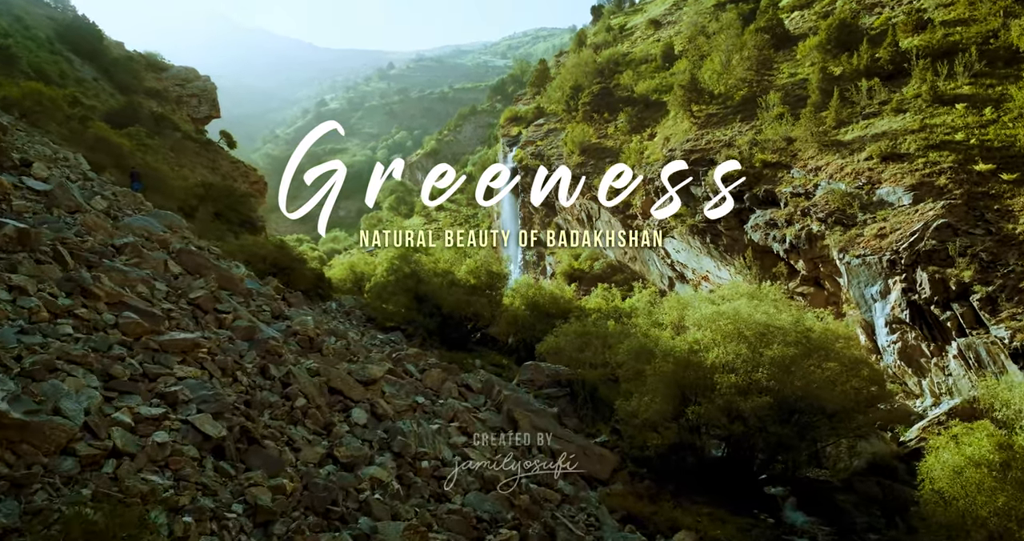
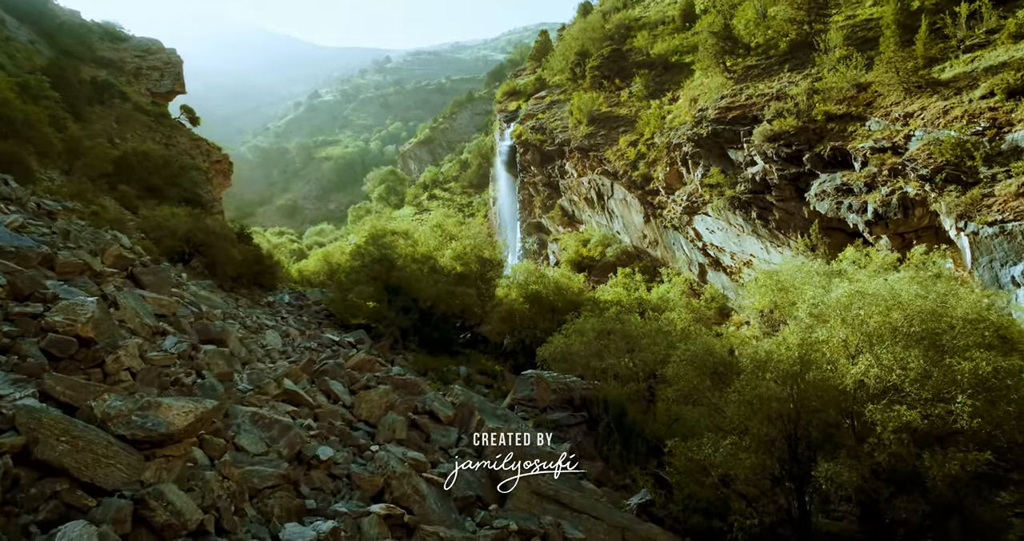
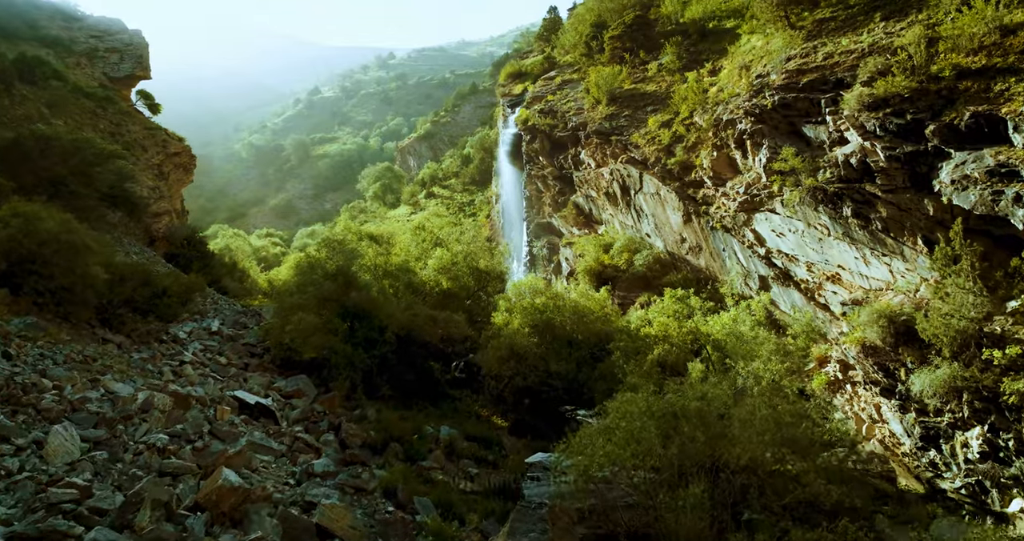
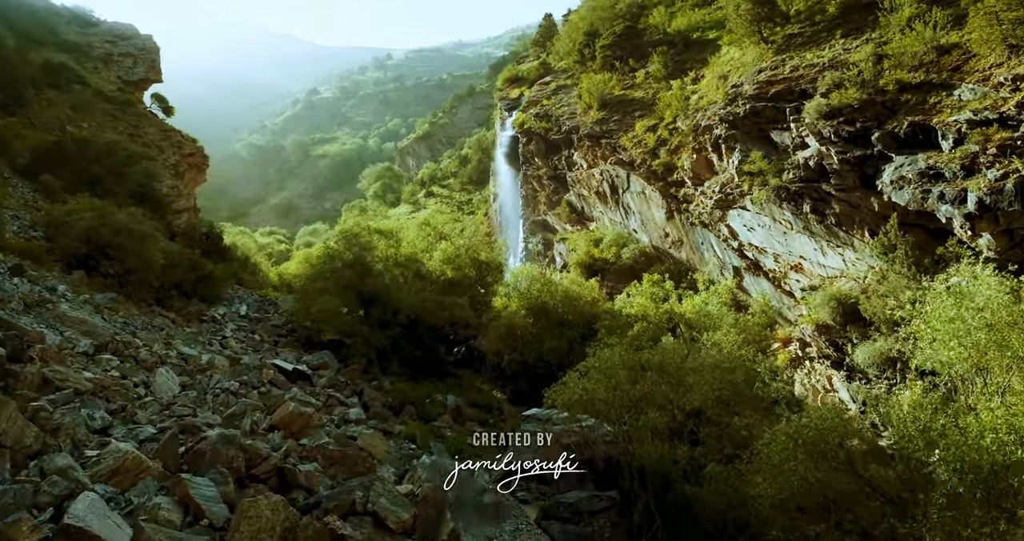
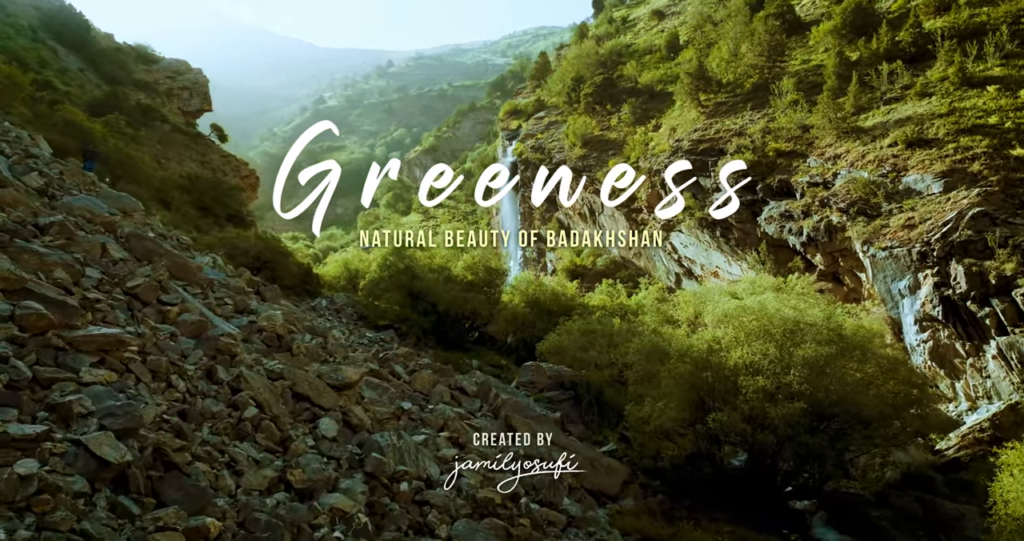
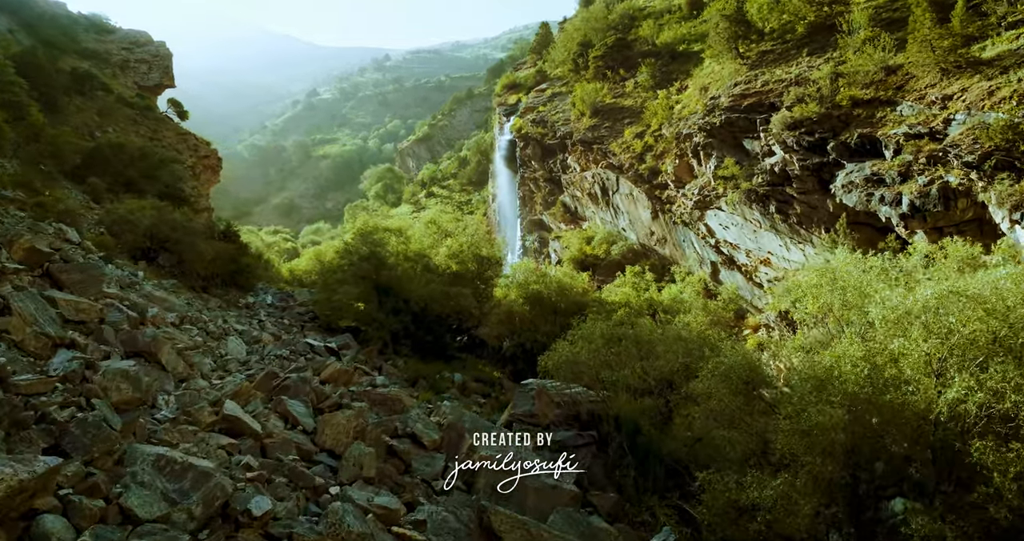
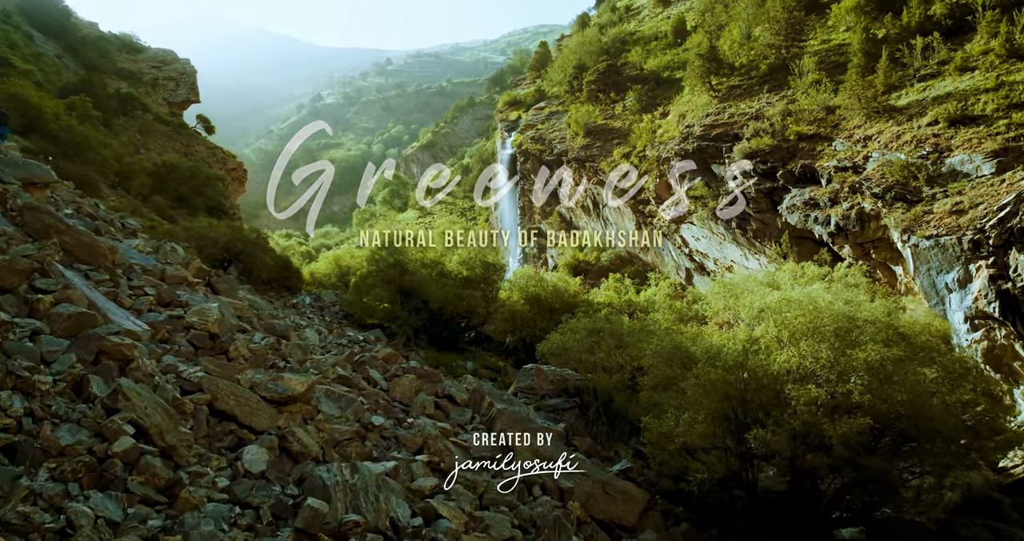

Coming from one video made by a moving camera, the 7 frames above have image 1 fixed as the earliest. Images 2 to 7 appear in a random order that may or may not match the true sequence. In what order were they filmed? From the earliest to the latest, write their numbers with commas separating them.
5, 7, 2, 6, 4, 3
